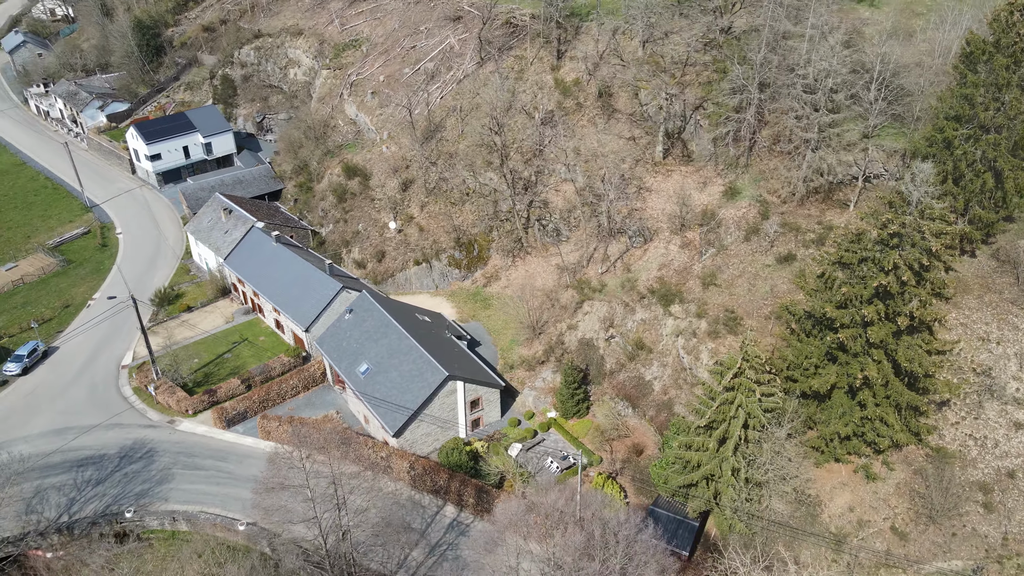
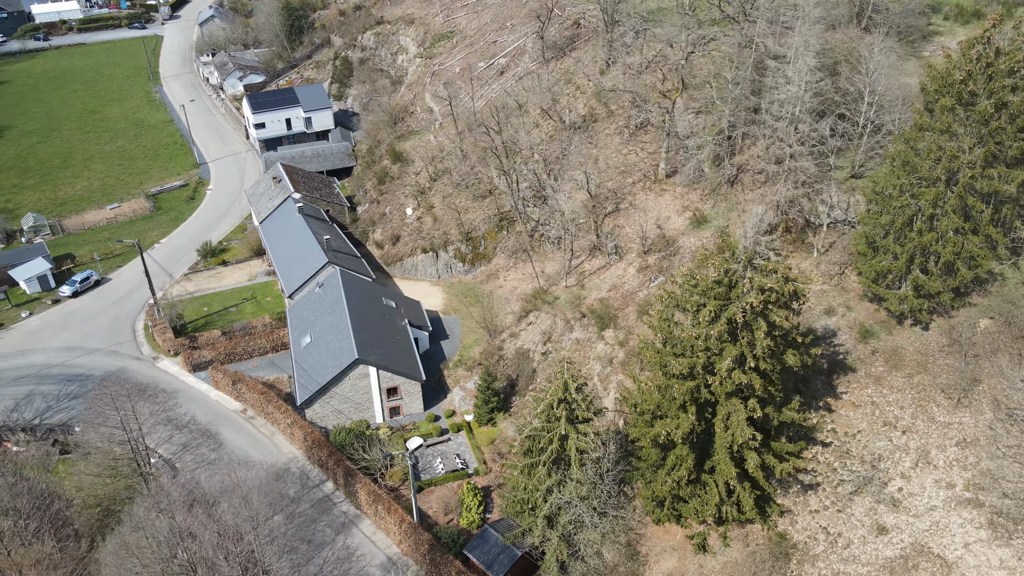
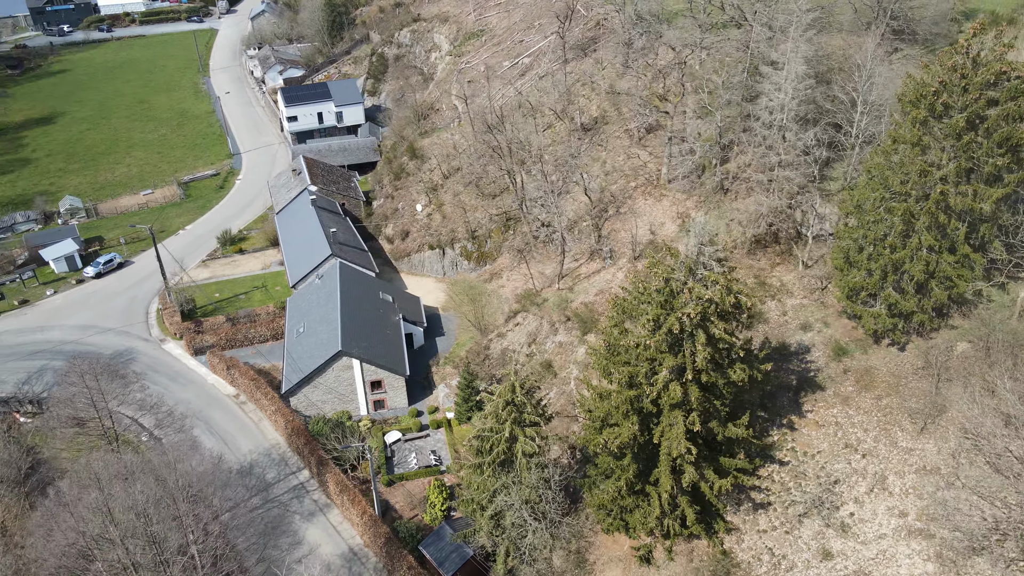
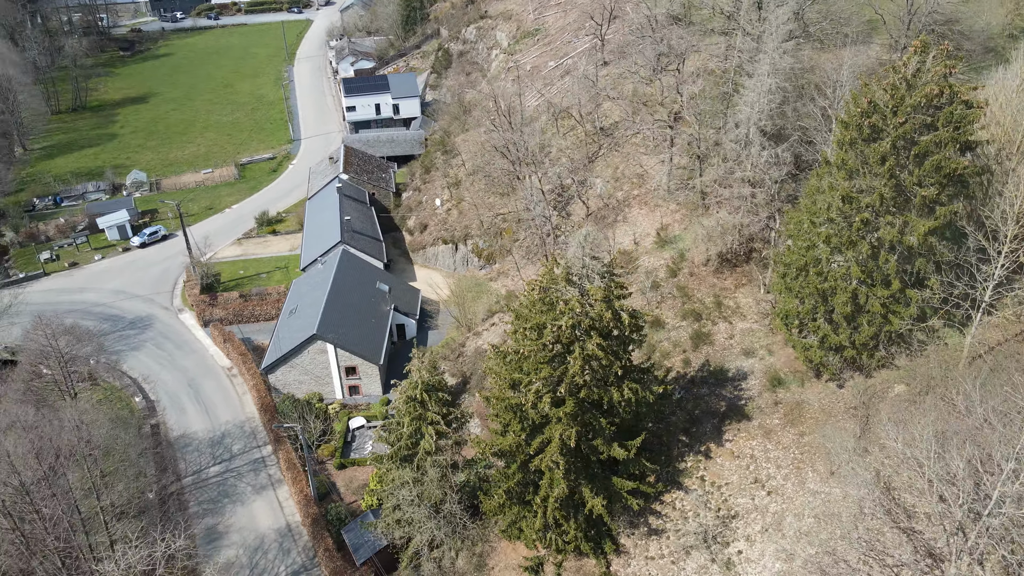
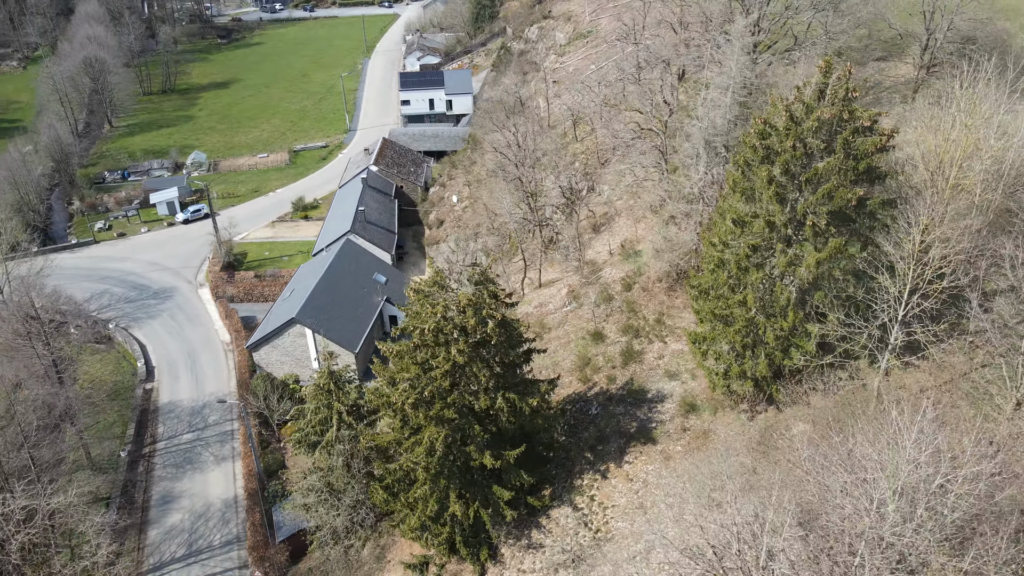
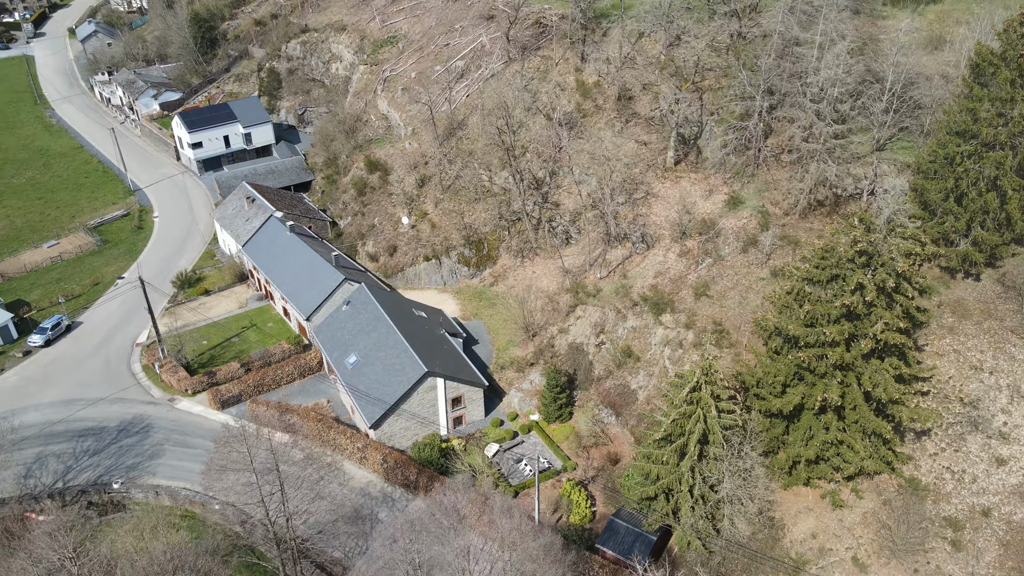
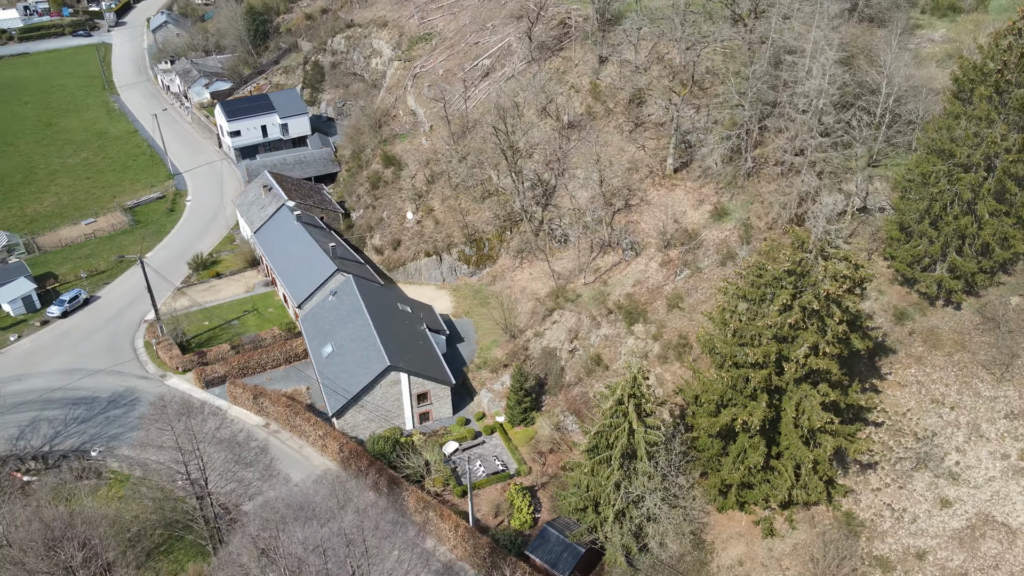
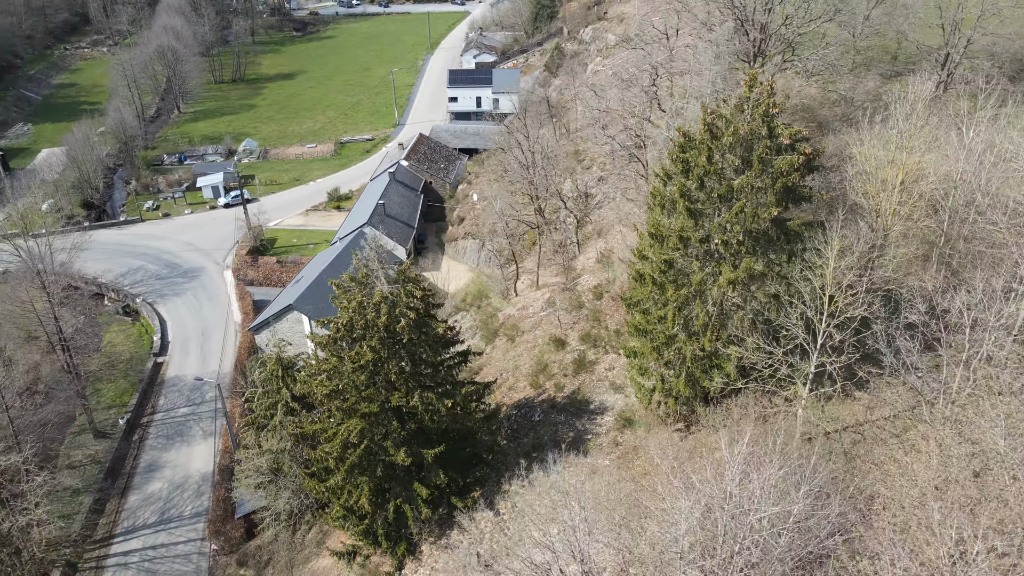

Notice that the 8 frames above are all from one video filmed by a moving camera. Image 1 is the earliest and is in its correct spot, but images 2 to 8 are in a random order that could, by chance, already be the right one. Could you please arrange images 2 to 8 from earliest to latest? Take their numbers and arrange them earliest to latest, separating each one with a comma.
6, 7, 2, 3, 4, 5, 8
